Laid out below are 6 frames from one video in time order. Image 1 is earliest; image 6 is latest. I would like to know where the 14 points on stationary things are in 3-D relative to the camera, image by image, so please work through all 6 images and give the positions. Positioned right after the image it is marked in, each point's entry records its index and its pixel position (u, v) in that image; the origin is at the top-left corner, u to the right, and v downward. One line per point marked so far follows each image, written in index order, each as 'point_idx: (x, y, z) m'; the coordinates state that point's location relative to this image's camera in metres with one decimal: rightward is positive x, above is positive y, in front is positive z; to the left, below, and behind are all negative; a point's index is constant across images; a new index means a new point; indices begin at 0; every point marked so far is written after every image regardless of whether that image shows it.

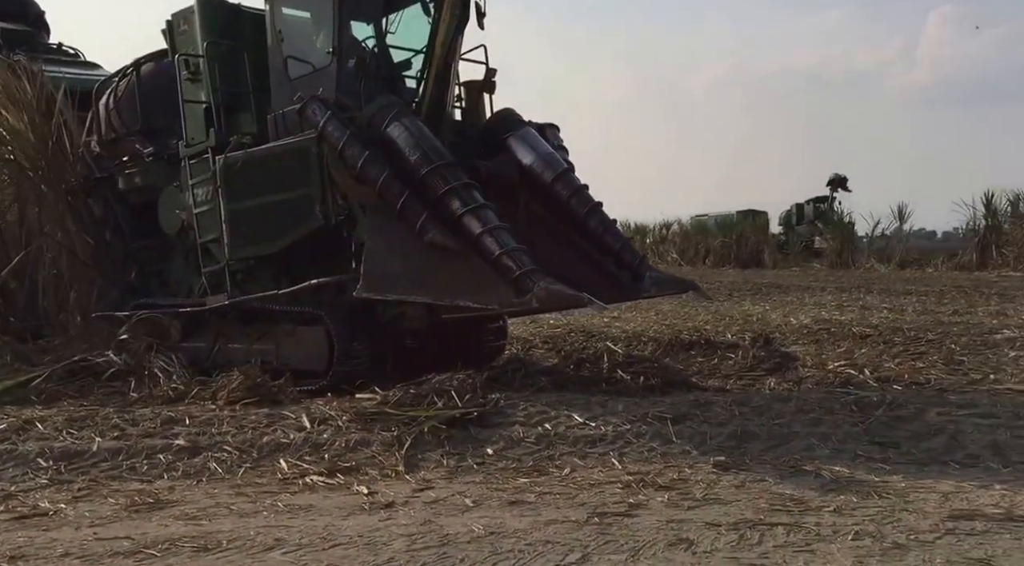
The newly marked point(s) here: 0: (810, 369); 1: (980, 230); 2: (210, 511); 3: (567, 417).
0: (+1.9, -0.5, +5.8) m
1: (+8.0, +1.0, +15.9) m
2: (-1.2, -0.9, +3.6) m
3: (+0.3, -0.7, +4.5) m
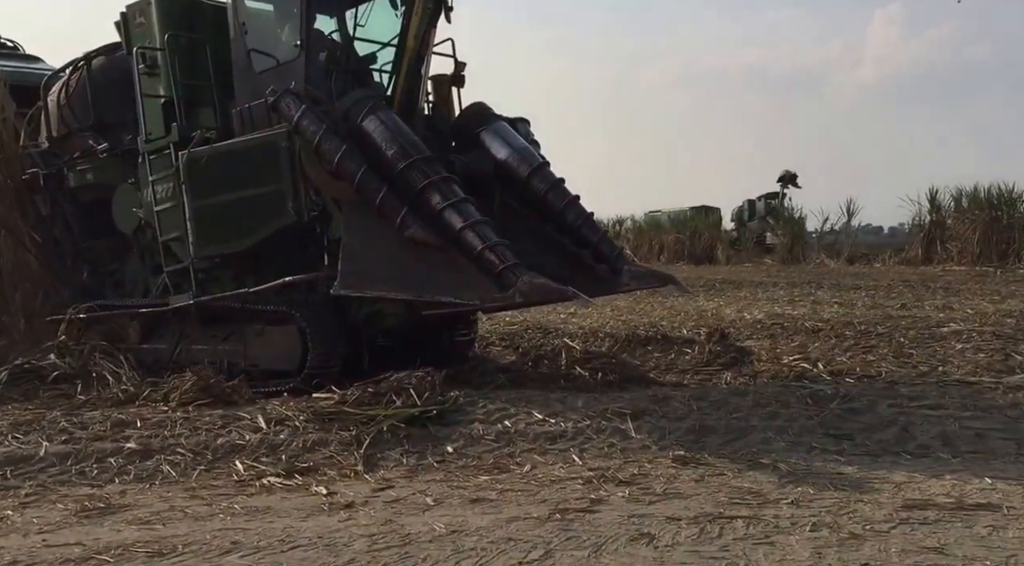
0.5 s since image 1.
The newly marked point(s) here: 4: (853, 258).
0: (+1.6, -0.5, +5.8) m
1: (+7.3, +1.1, +16.2) m
2: (-1.3, -0.9, +3.5) m
3: (+0.1, -0.6, +4.5) m
4: (+6.4, +0.5, +17.5) m
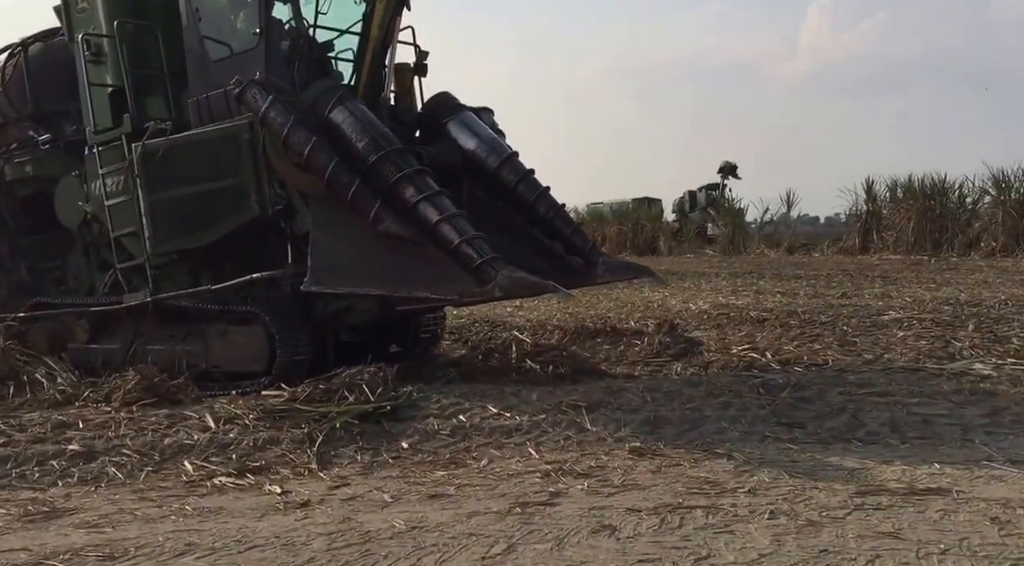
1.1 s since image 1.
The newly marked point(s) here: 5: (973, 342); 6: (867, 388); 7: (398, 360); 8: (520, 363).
0: (+1.3, -0.5, +5.9) m
1: (+6.3, +1.2, +16.6) m
2: (-1.5, -0.9, +3.4) m
3: (-0.1, -0.6, +4.5) m
4: (+5.4, +0.7, +17.8) m
5: (+2.9, -0.4, +5.9) m
6: (+1.7, -0.5, +4.4) m
7: (-0.8, -0.5, +6.1) m
8: (+0.1, -0.5, +6.1) m
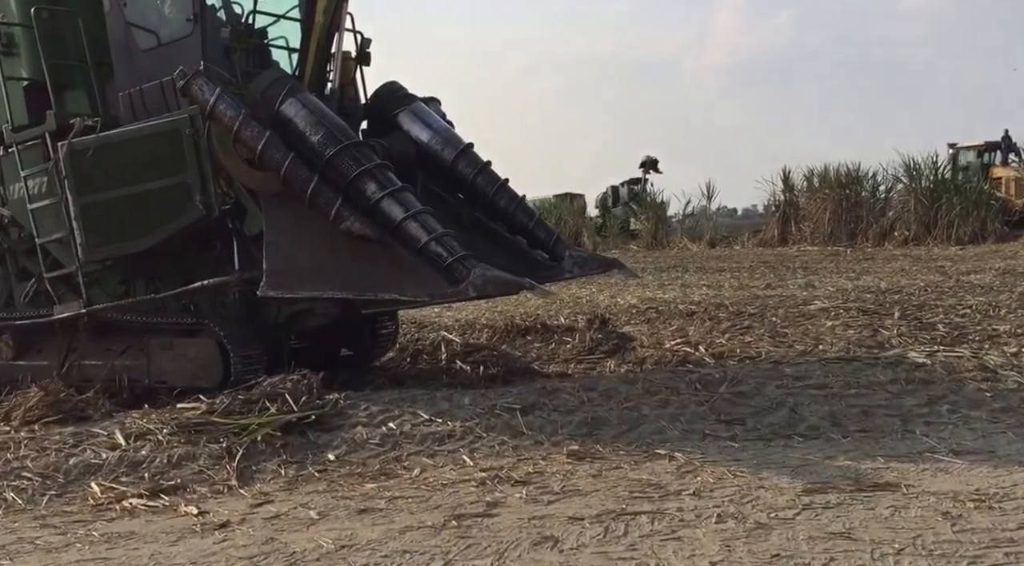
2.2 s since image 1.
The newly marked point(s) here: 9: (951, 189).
0: (+0.9, -0.4, +5.8) m
1: (+4.9, +1.4, +16.9) m
2: (-1.7, -0.9, +3.1) m
3: (-0.5, -0.6, +4.3) m
4: (+3.9, +0.8, +18.0) m
5: (+2.5, -0.3, +5.9) m
6: (+1.4, -0.5, +4.4) m
7: (-1.2, -0.5, +5.9) m
8: (-0.4, -0.5, +5.9) m
9: (+7.1, +1.5, +14.8) m
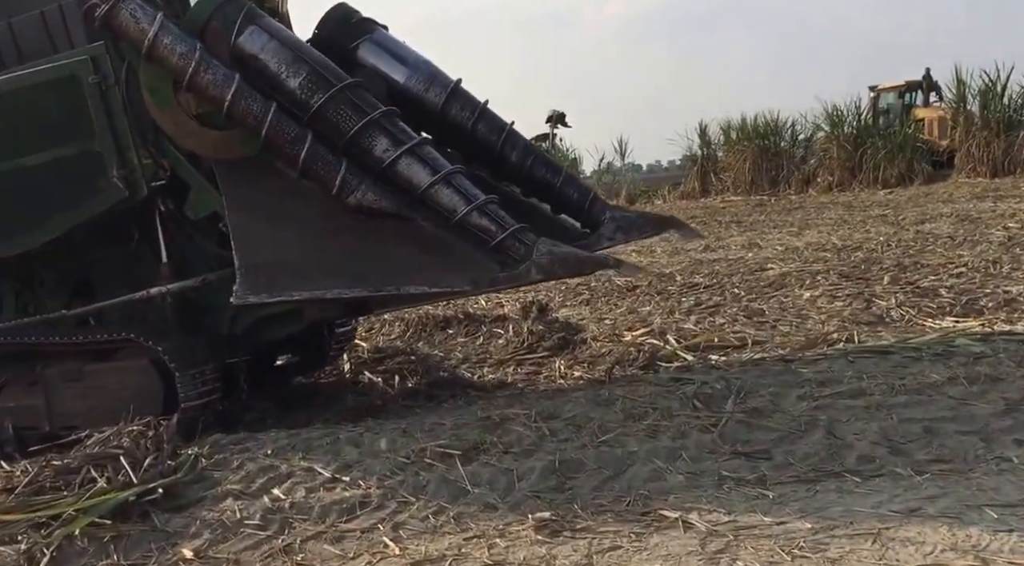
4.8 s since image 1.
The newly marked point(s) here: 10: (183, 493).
0: (+0.5, -0.3, +4.7) m
1: (+3.2, +2.2, +16.0) m
2: (-1.7, -1.0, +1.7) m
3: (-0.7, -0.6, +3.0) m
4: (+2.2, +1.5, +17.1) m
5: (+2.1, -0.1, +4.9) m
6: (+1.1, -0.4, +3.3) m
7: (-1.6, -0.5, +4.5) m
8: (-0.8, -0.5, +4.7) m
9: (+5.6, +2.3, +14.2) m
10: (-1.1, -0.7, +3.0) m
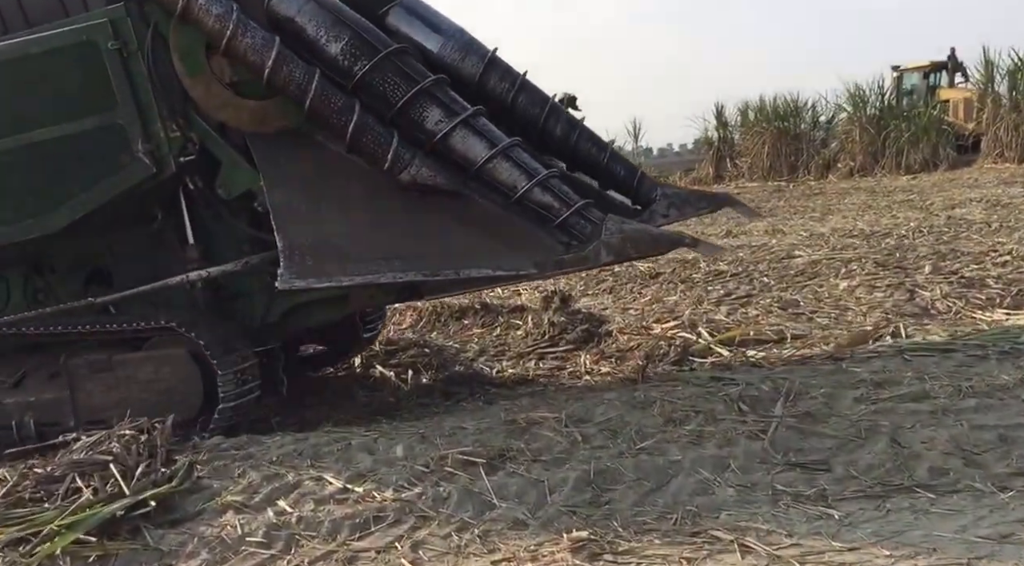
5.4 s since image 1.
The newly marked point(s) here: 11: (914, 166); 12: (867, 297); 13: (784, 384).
0: (+0.6, -0.2, +4.4) m
1: (+3.4, +2.4, +15.7) m
2: (-1.7, -1.0, +1.5) m
3: (-0.6, -0.6, +2.7) m
4: (+2.4, +1.8, +16.7) m
5: (+2.2, 0.0, +4.6) m
6: (+1.2, -0.3, +3.0) m
7: (-1.5, -0.5, +4.3) m
8: (-0.7, -0.4, +4.4) m
9: (+5.8, +2.5, +13.8) m
10: (-1.0, -0.6, +2.7) m
11: (+5.8, +1.7, +13.5) m
12: (+1.8, -0.1, +4.8) m
13: (+0.9, -0.3, +3.2) m
